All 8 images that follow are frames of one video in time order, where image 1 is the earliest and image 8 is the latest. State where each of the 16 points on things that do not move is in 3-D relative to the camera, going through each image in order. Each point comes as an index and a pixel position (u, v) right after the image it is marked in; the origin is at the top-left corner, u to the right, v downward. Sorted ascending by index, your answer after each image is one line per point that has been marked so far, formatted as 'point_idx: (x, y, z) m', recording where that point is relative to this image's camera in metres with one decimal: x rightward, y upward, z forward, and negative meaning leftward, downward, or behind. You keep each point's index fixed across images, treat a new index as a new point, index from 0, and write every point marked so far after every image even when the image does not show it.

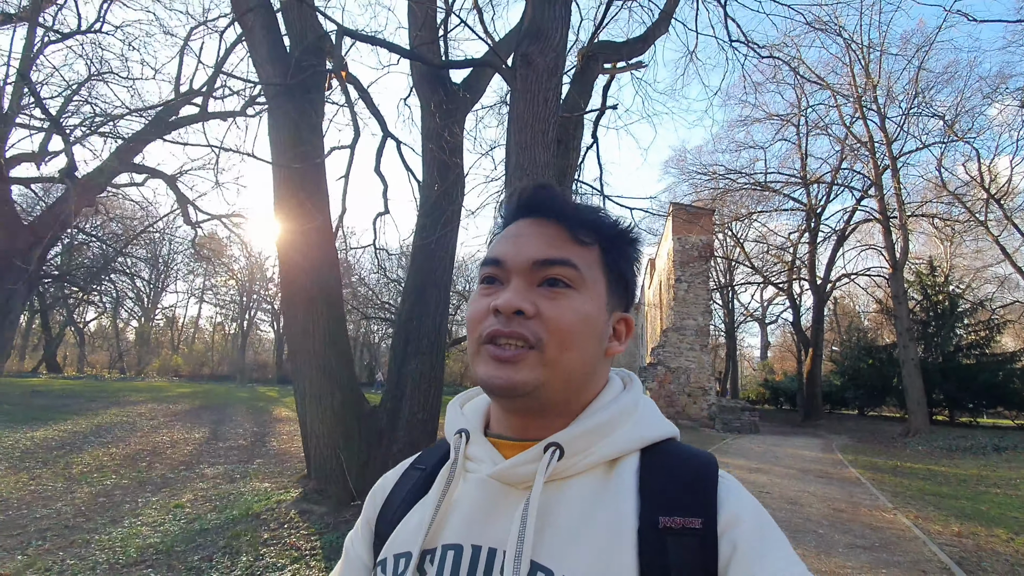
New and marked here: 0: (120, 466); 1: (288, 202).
0: (-6.5, -3.0, +8.6) m
1: (-2.5, +1.0, +5.6) m
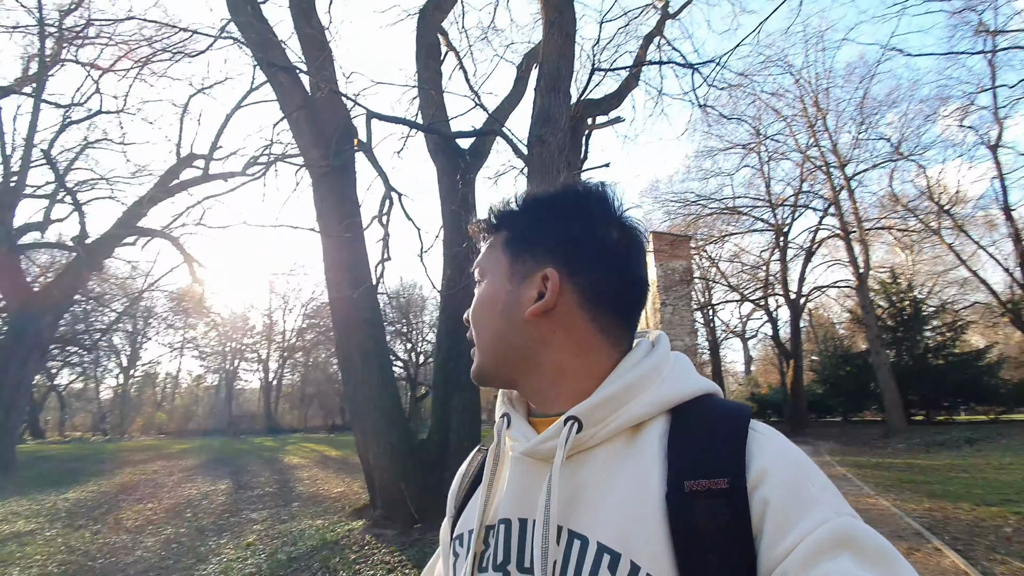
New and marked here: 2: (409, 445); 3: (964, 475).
0: (-6.1, -4.1, +9.0) m
1: (-2.3, +0.3, +6.5) m
2: (-1.3, -2.0, +6.3) m
3: (+7.7, -3.2, +8.6) m
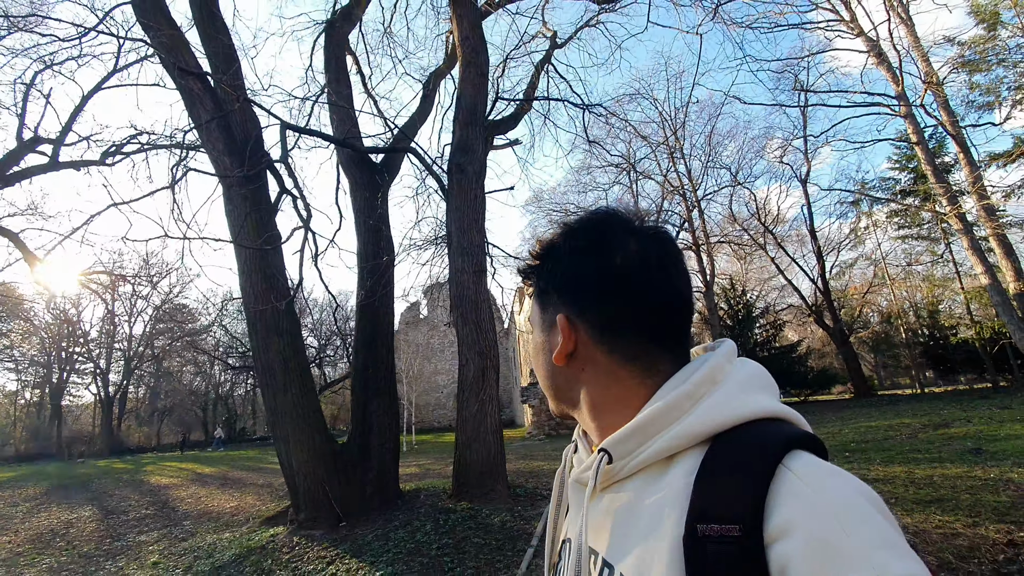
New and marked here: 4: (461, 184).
0: (-7.7, -4.2, +8.1) m
1: (-3.4, +0.1, +6.6) m
2: (-2.4, -2.1, +6.6) m
3: (+5.9, -3.4, +10.9) m
4: (-0.7, +1.4, +6.7) m
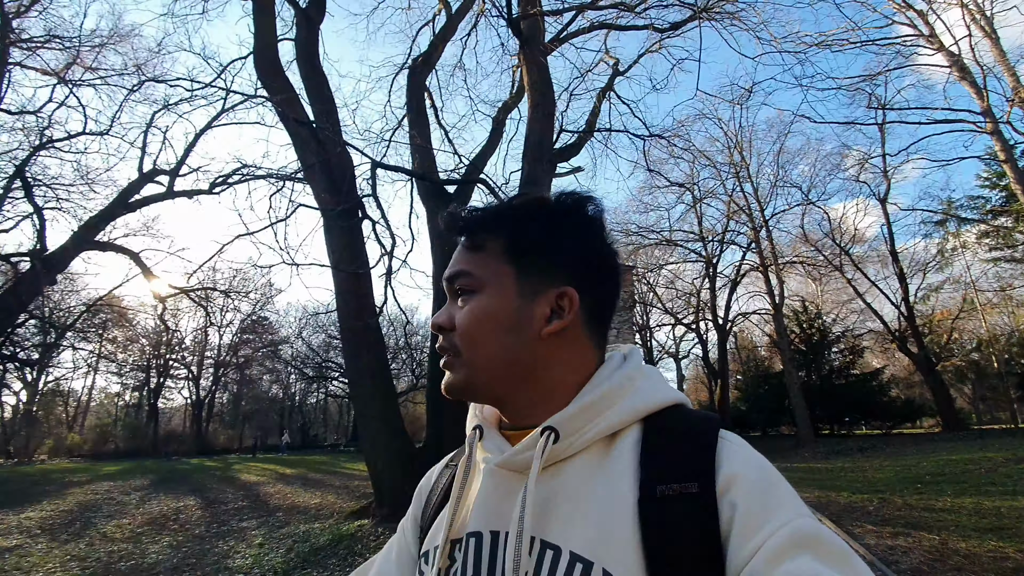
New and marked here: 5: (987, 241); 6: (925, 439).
0: (-6.6, -4.5, +9.4) m
1: (-2.5, -0.1, +7.5) m
2: (-1.5, -2.4, +7.3) m
3: (+7.2, -3.9, +10.6) m
4: (+0.2, +1.1, +7.3) m
5: (+14.7, +1.4, +15.5) m
6: (+15.0, -5.5, +18.3) m
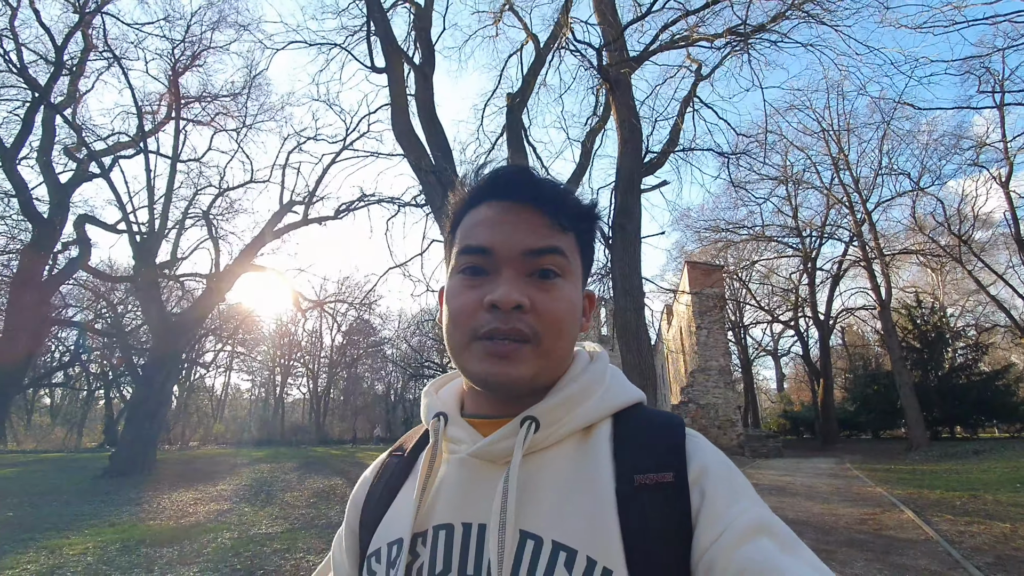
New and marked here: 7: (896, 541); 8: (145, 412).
0: (-4.4, -4.9, +11.7) m
1: (-0.7, -0.5, +9.1) m
2: (+0.2, -2.7, +8.8) m
3: (+9.4, -3.9, +10.6) m
4: (+1.9, +0.8, +8.5) m
5: (+17.4, +1.6, +14.2) m
6: (+18.5, -5.3, +16.9) m
7: (+4.2, -2.8, +5.5) m
8: (-13.2, -4.5, +18.0) m
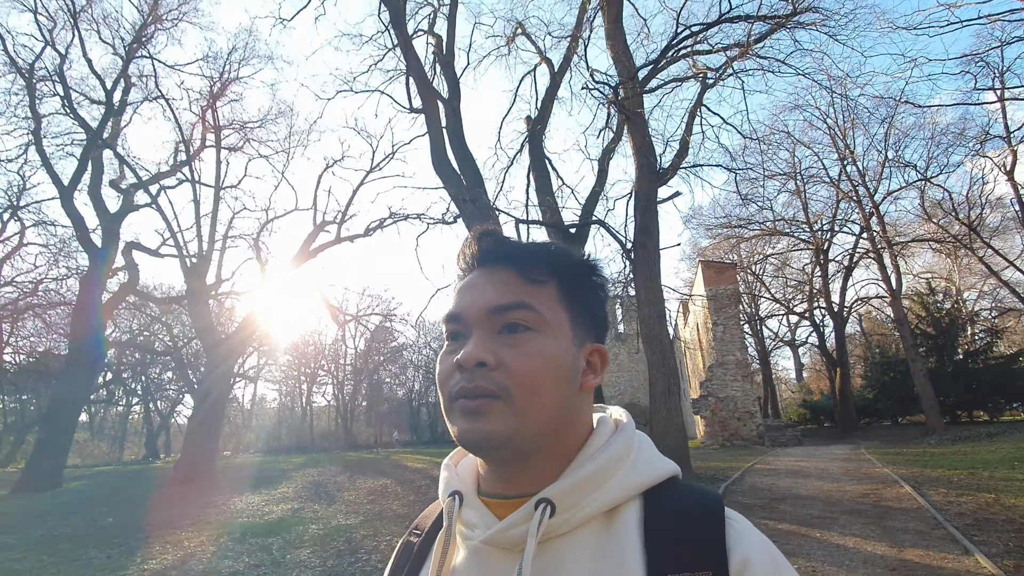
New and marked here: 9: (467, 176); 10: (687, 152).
0: (-3.4, -5.4, +13.0) m
1: (0.0, -0.8, +10.3) m
2: (+1.1, -3.0, +9.9) m
3: (+10.3, -3.8, +11.5) m
4: (+2.5, +0.6, +9.6) m
5: (+18.2, +2.1, +14.9) m
6: (+19.6, -4.7, +17.6) m
7: (+4.9, -2.9, +6.5) m
8: (-12.1, -5.3, +19.5) m
9: (-1.0, +2.6, +11.7) m
10: (+5.1, +4.0, +14.5) m
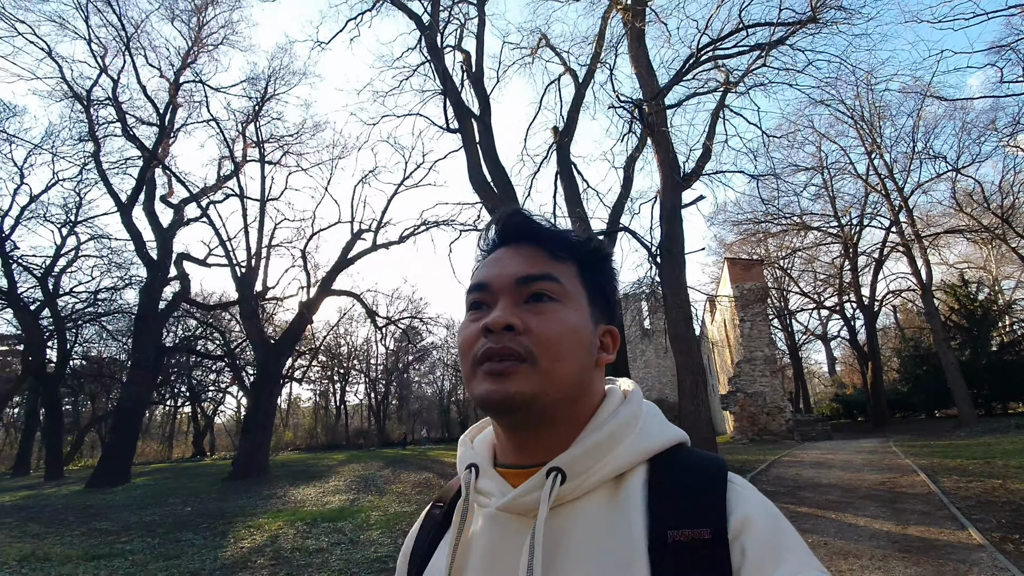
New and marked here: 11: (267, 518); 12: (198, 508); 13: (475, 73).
0: (-2.4, -5.6, +14.0) m
1: (+0.8, -0.9, +11.1) m
2: (+1.9, -3.1, +10.7) m
3: (+11.2, -3.7, +11.8) m
4: (+3.2, +0.5, +10.3) m
5: (+19.1, +2.4, +14.8) m
6: (+20.8, -4.4, +17.4) m
7: (+5.6, -2.9, +7.1) m
8: (-10.7, -5.6, +20.9) m
9: (-0.2, +2.4, +12.5) m
10: (+5.9, +4.0, +15.0) m
11: (-5.0, -4.7, +10.2) m
12: (-8.2, -5.7, +13.0) m
13: (-1.3, +7.4, +17.3) m
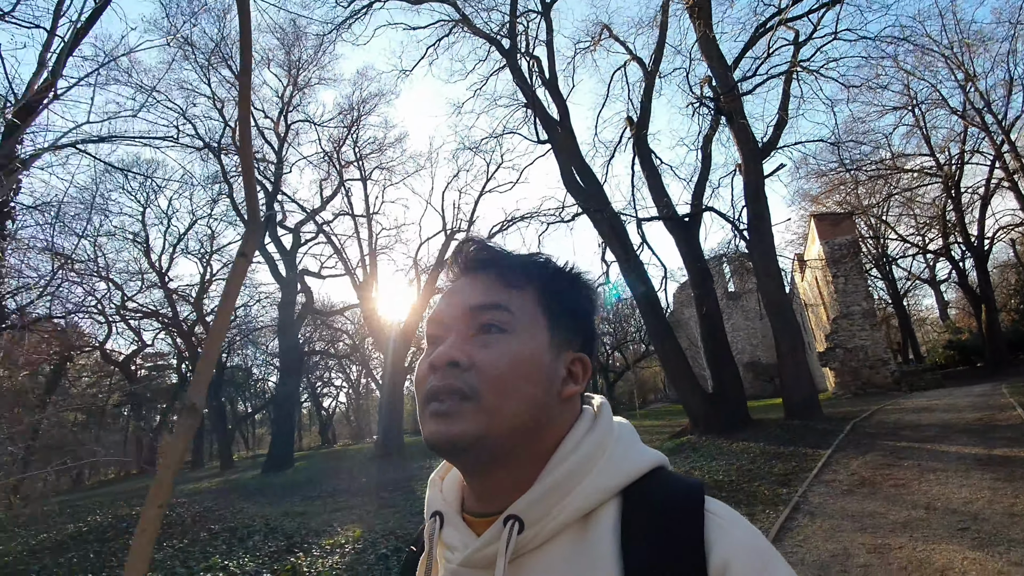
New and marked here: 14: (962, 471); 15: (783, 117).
0: (+1.3, -5.4, +16.1) m
1: (+3.5, -0.5, +12.7) m
2: (+4.7, -2.6, +12.2) m
3: (+14.1, -2.2, +12.0) m
4: (+5.6, +1.1, +11.5) m
5: (+21.7, +4.8, +13.5) m
6: (+24.4, -1.6, +16.2) m
7: (+7.8, -2.2, +8.1) m
8: (-6.0, -5.9, +24.2) m
9: (+2.3, +2.8, +14.1) m
10: (+8.6, +5.1, +15.6) m
11: (-1.9, -4.9, +12.7) m
12: (-4.5, -6.1, +16.0) m
13: (+1.4, +7.8, +18.8) m
14: (+5.5, -2.2, +6.1) m
15: (+8.5, +5.1, +15.7) m
